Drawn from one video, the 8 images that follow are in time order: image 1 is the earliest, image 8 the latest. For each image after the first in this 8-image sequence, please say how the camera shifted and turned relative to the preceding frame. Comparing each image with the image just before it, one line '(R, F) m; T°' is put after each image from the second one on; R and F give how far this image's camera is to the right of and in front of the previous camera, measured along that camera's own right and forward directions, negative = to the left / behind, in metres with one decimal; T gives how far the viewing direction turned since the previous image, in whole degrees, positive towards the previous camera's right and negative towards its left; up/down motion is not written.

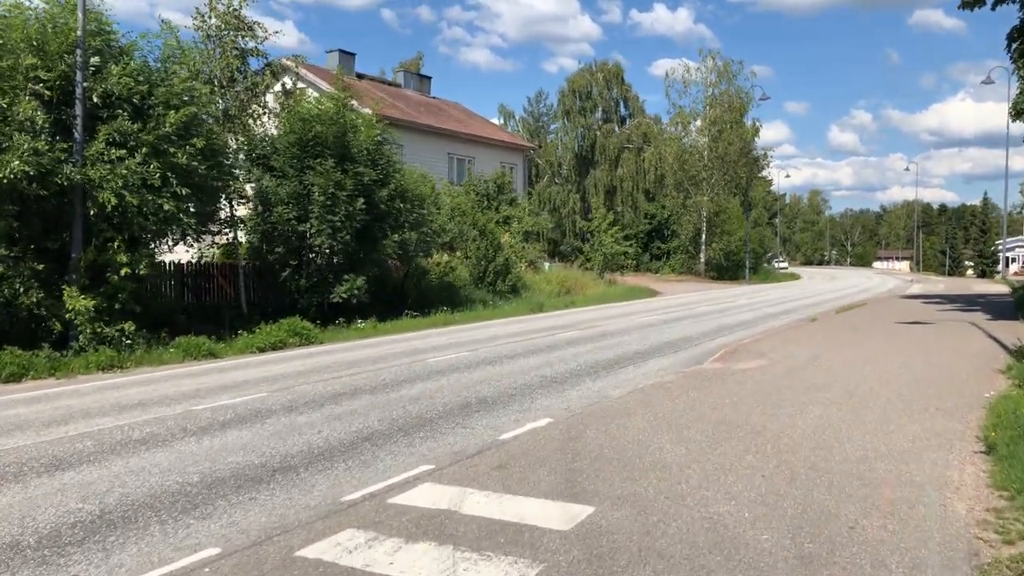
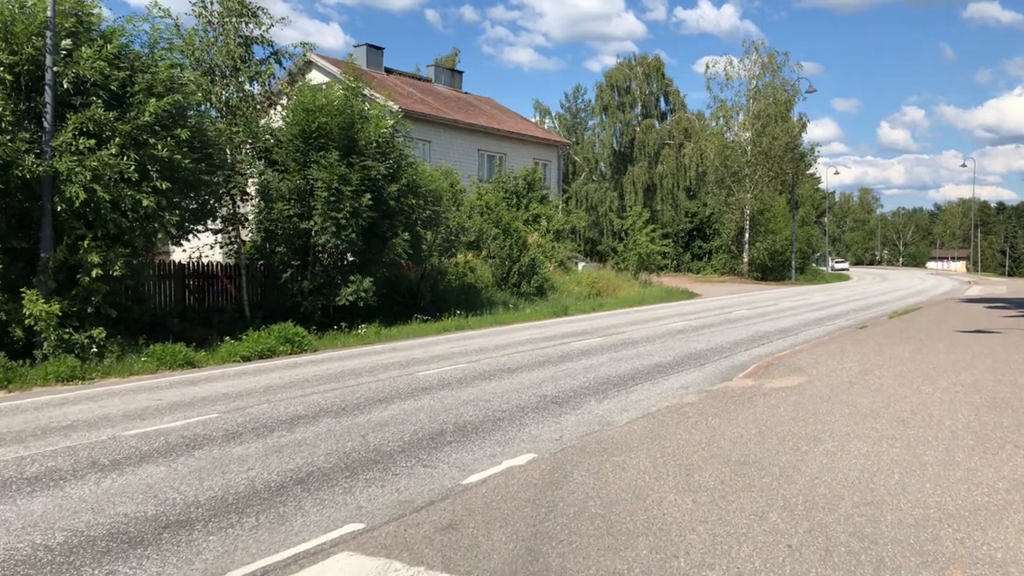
(+0.6, +1.6) m; -3°
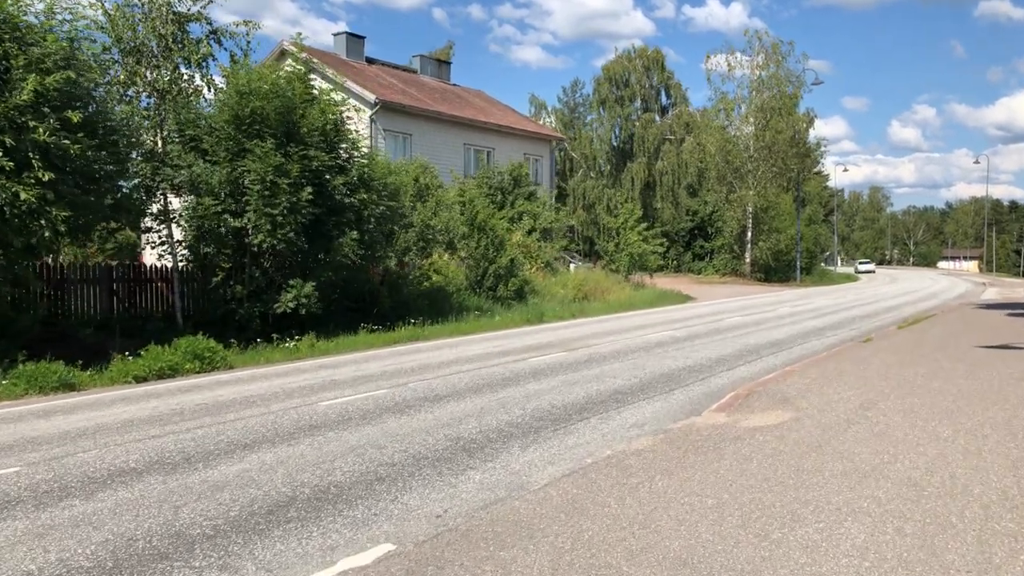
(+1.0, +2.2) m; 0°
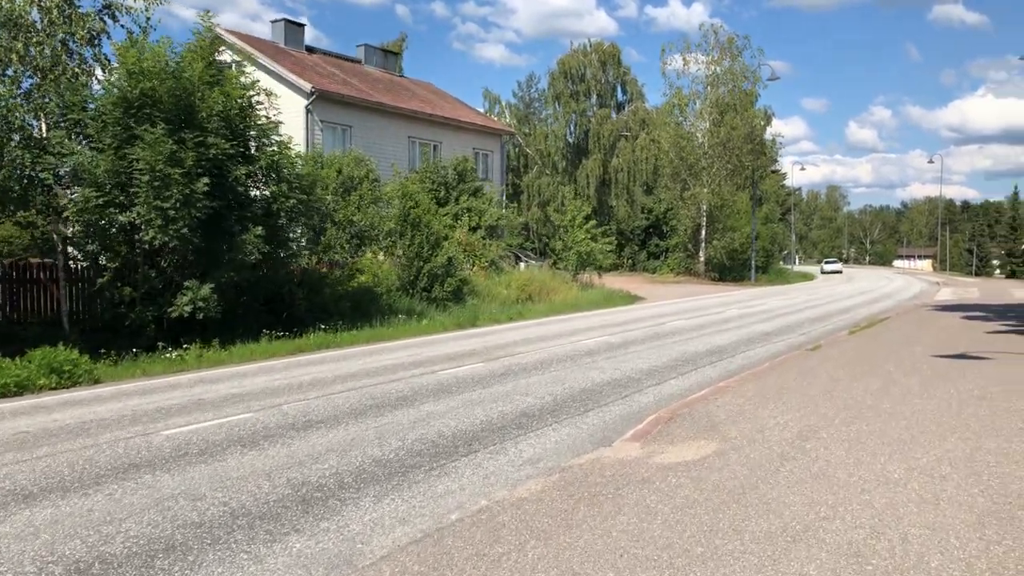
(+0.8, +1.5) m; +2°
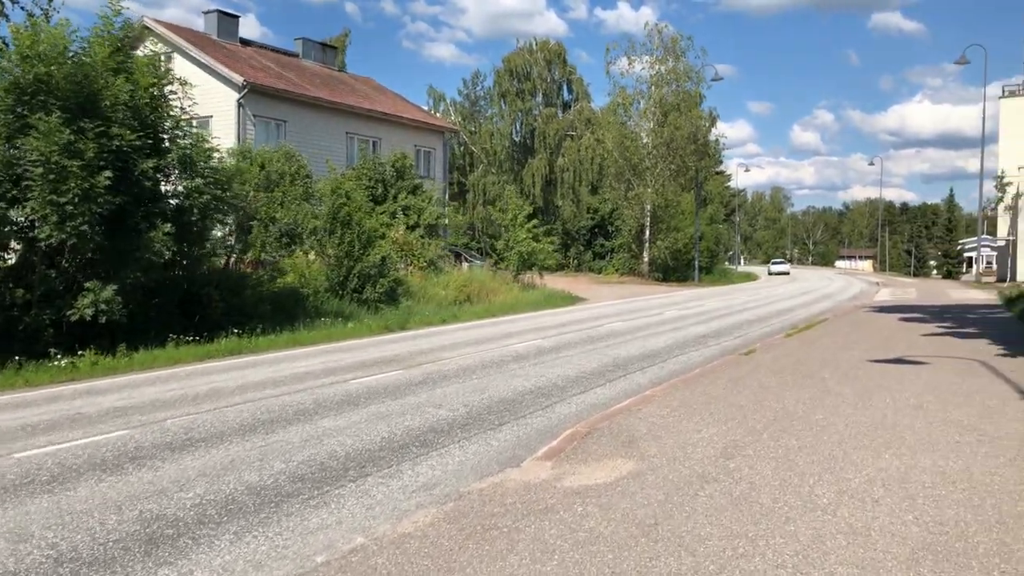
(+0.4, +0.7) m; +3°
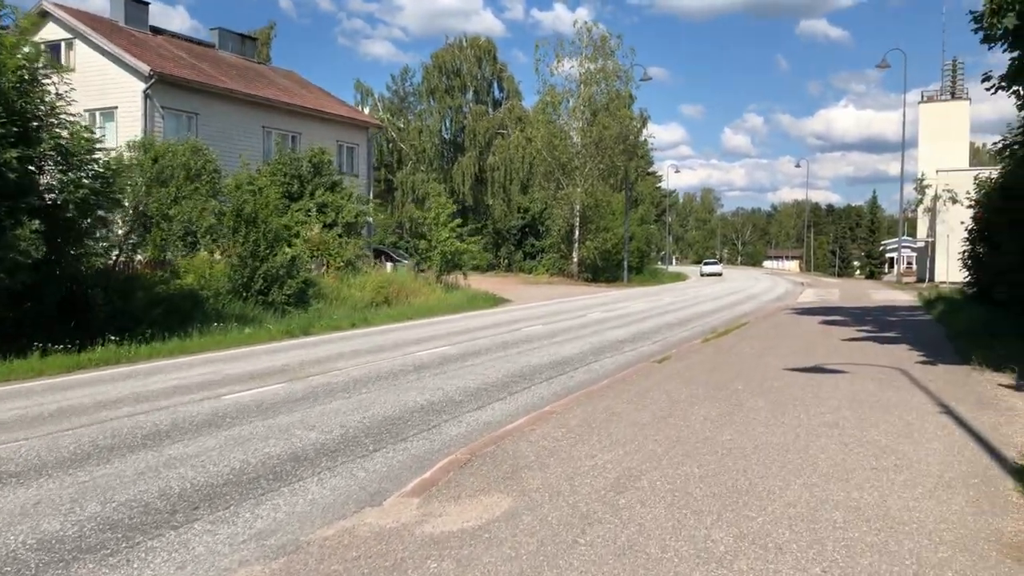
(+0.5, +0.9) m; +4°
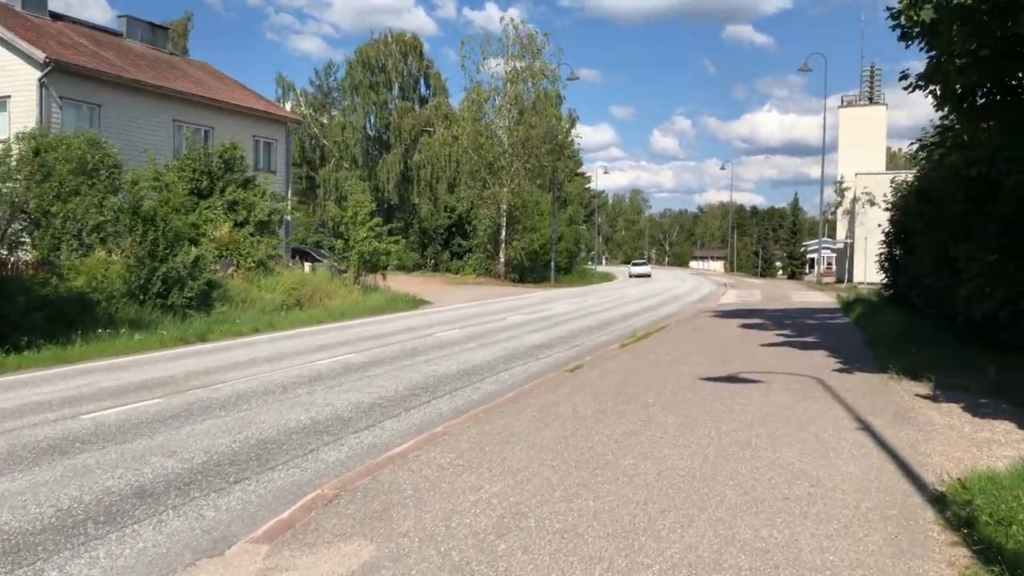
(+0.4, +0.7) m; +5°
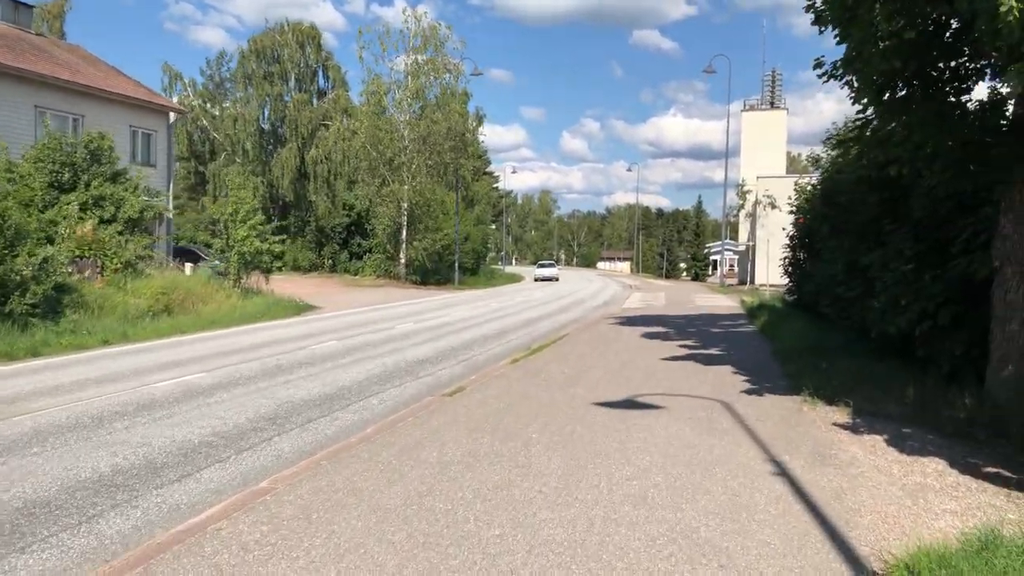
(+0.5, +1.4) m; +6°
